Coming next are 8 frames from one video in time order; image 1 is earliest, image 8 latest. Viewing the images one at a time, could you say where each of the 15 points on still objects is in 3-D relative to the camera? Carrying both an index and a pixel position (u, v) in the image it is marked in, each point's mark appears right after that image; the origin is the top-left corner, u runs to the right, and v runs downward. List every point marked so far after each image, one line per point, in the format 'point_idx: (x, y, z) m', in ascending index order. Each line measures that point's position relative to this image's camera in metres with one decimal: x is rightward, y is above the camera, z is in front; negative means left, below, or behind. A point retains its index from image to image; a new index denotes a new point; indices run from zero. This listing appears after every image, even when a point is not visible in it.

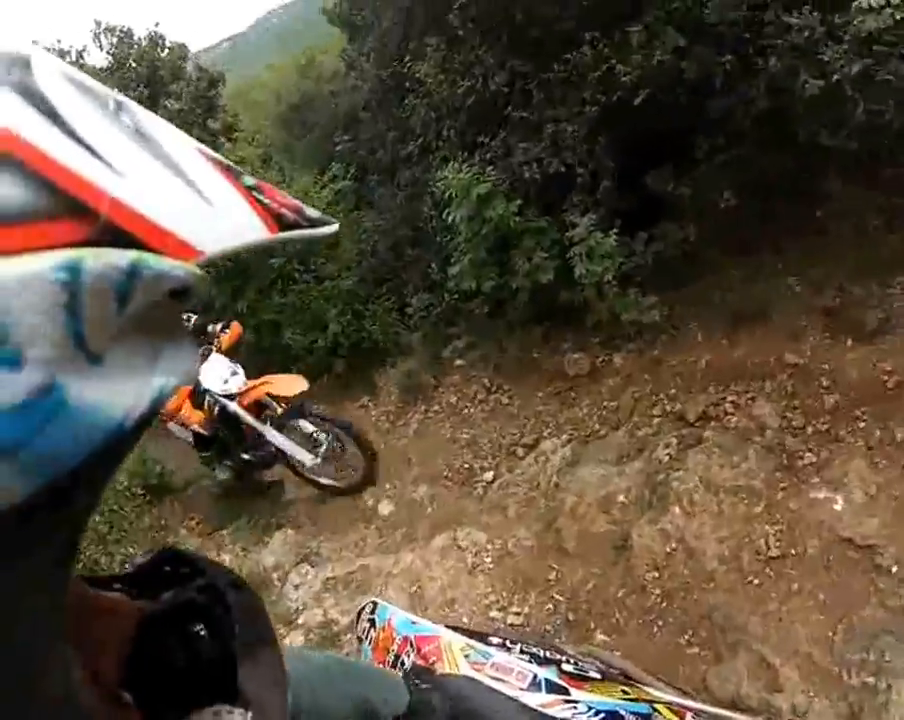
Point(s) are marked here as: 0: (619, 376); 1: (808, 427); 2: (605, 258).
0: (+0.8, -0.1, +5.1) m
1: (+1.2, -0.3, +4.1) m
2: (+0.7, +0.4, +5.0) m
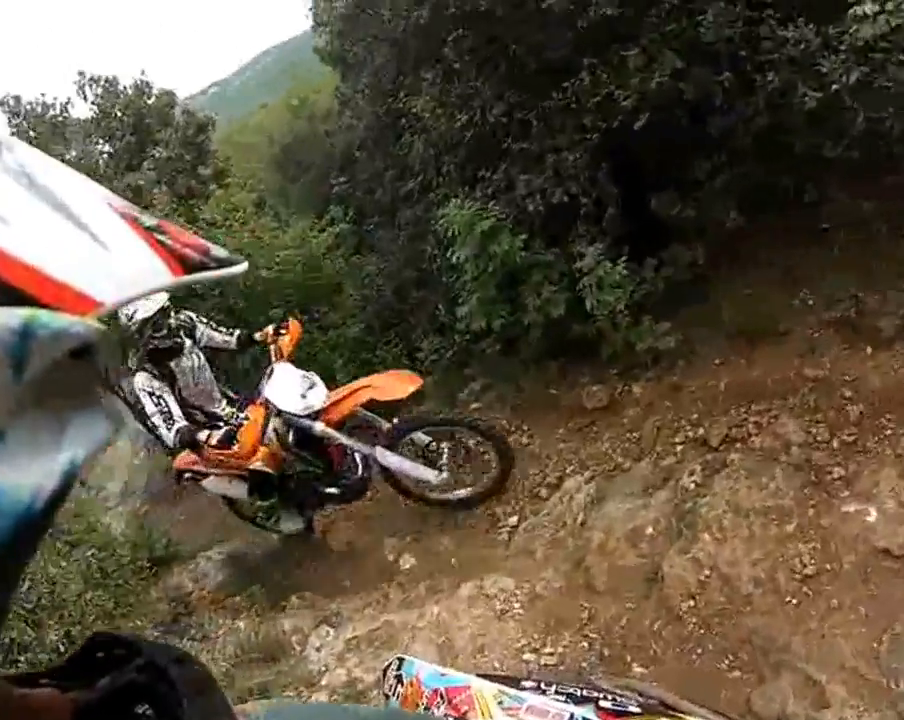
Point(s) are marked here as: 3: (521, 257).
0: (+0.8, -0.2, +5.1) m
1: (+1.3, -0.3, +4.0) m
2: (+0.7, +0.3, +5.0) m
3: (+0.3, +0.5, +5.1) m
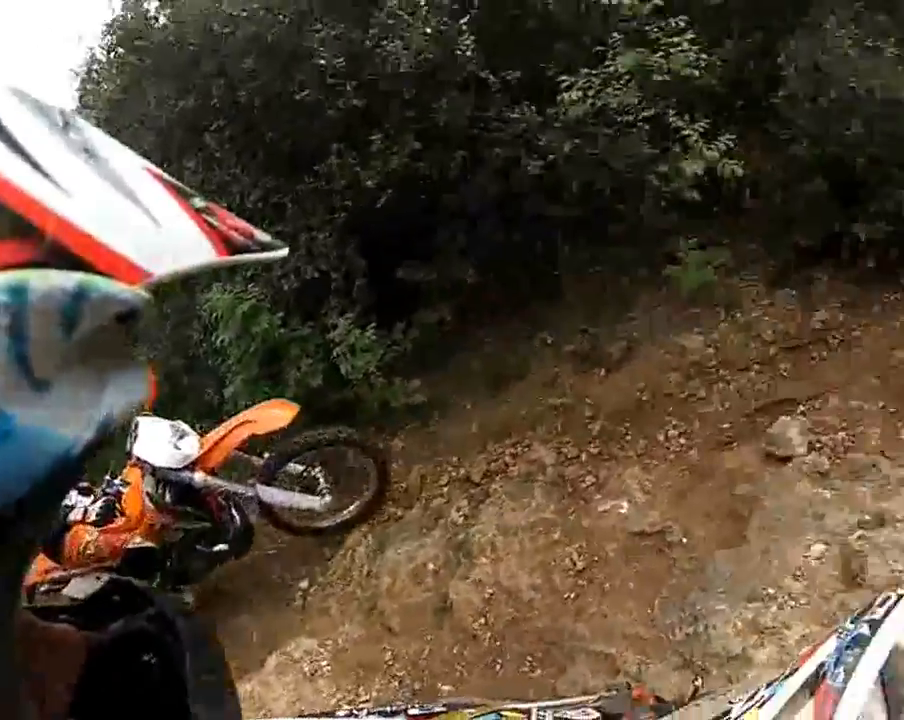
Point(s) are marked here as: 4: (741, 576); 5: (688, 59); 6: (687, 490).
0: (-0.2, -0.5, +5.7) m
1: (+0.5, -0.4, +4.8) m
2: (-0.4, 0.0, +5.6) m
3: (-0.8, +0.1, +5.6) m
4: (+1.0, -0.8, +4.0) m
5: (+0.8, +1.1, +4.1) m
6: (+0.9, -0.5, +4.3) m
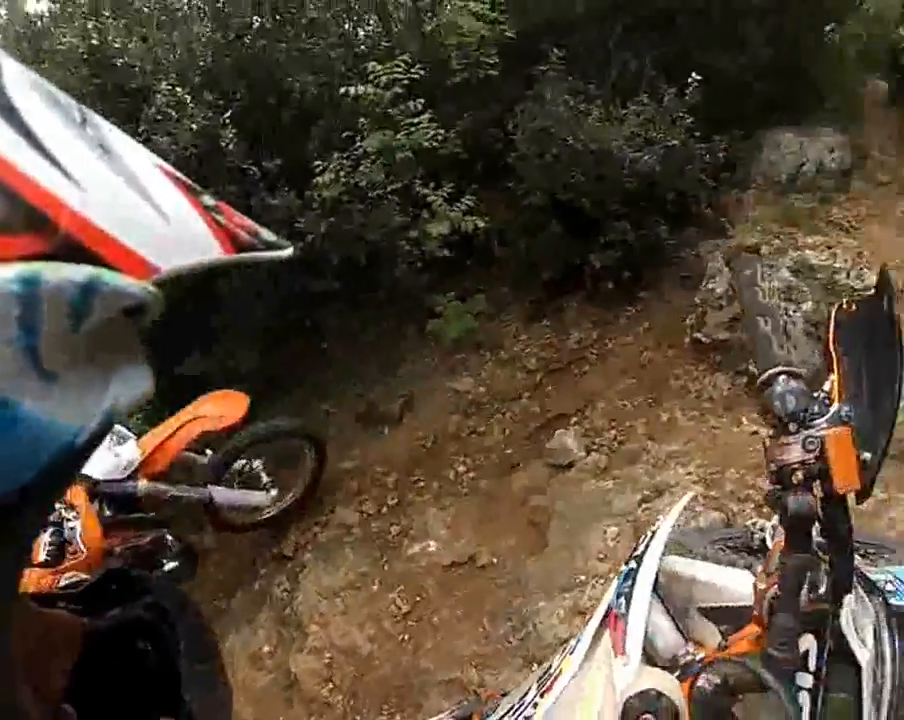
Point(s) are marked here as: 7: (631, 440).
0: (-1.3, -1.0, +5.8) m
1: (-0.3, -0.7, +5.1) m
2: (-1.5, -0.5, +5.7) m
3: (-1.9, -0.5, +5.6) m
4: (+0.4, -0.9, +4.5) m
5: (-0.1, +1.0, +4.8) m
6: (+0.2, -0.7, +4.8) m
7: (+0.7, -0.3, +4.7) m
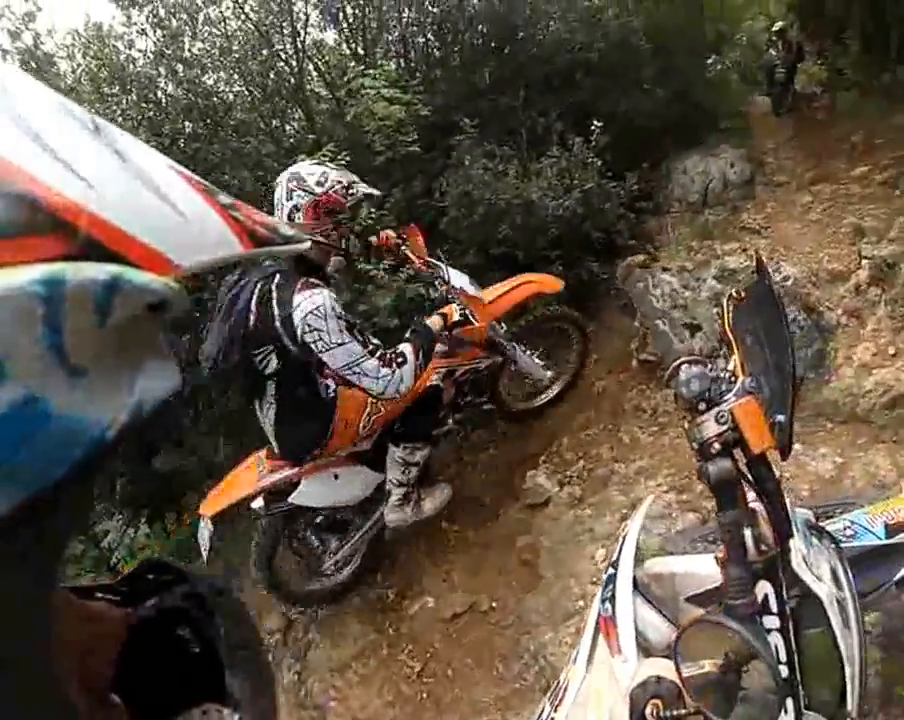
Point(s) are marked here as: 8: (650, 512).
0: (-1.3, -1.6, +5.8) m
1: (-0.3, -1.0, +5.3) m
2: (-1.5, -1.1, +5.8) m
3: (-2.0, -1.1, +5.7) m
4: (+0.4, -1.0, +4.7) m
5: (-0.4, +0.7, +5.2) m
6: (+0.1, -0.9, +5.0) m
7: (+0.7, -0.5, +5.0) m
8: (+0.8, -0.6, +4.7) m
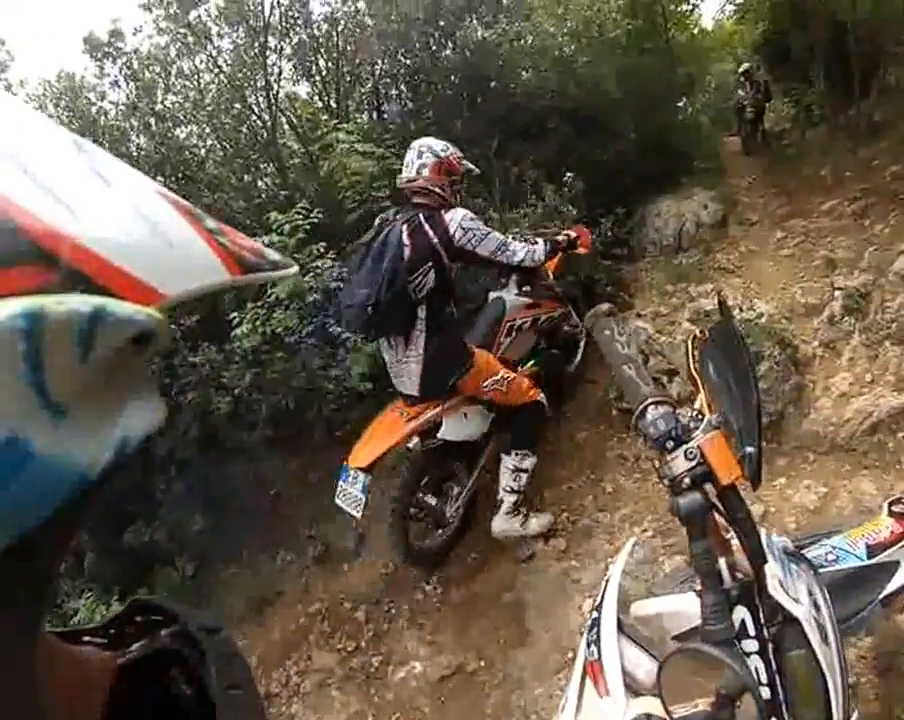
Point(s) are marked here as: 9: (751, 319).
0: (-1.3, -1.9, +5.6) m
1: (-0.4, -1.3, +5.1) m
2: (-1.6, -1.5, +5.6) m
3: (-2.0, -1.5, +5.4) m
4: (+0.3, -1.2, +4.6) m
5: (-0.5, +0.4, +5.1) m
6: (+0.1, -1.1, +4.8) m
7: (+0.6, -0.7, +4.9) m
8: (+0.7, -0.8, +4.6) m
9: (+1.3, +0.2, +4.8) m
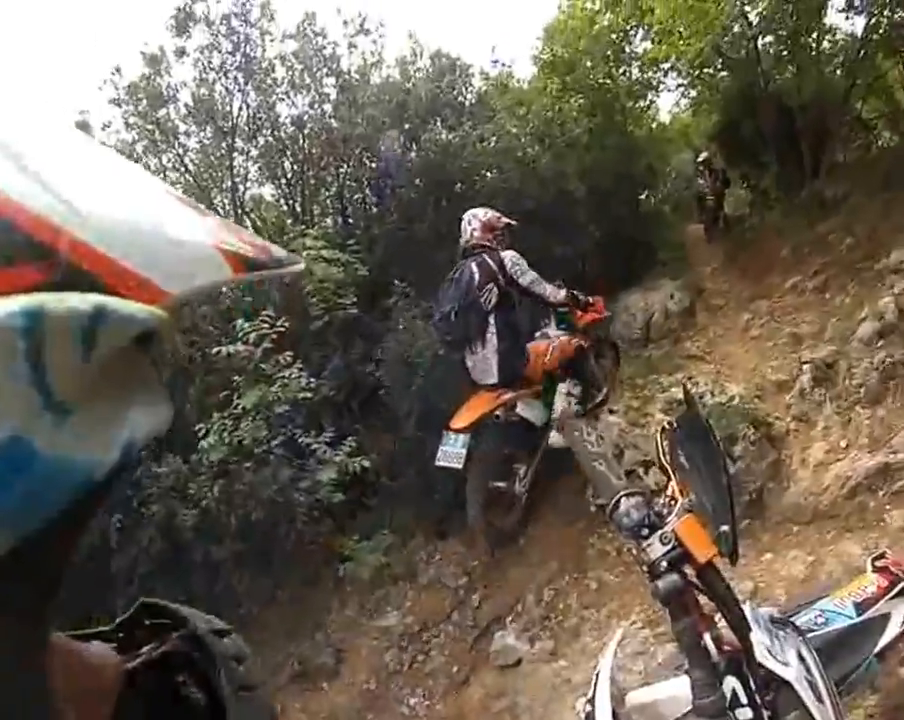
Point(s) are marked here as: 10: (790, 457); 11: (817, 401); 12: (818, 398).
0: (-1.4, -2.5, +5.1) m
1: (-0.5, -1.8, +4.8) m
2: (-1.7, -2.1, +5.1) m
3: (-2.1, -2.1, +4.9) m
4: (+0.3, -1.5, +4.3) m
5: (-0.7, -0.1, +5.1) m
6: (0.0, -1.5, +4.6) m
7: (+0.5, -1.1, +4.8) m
8: (+0.7, -1.1, +4.5) m
9: (+1.2, -0.2, +4.9) m
10: (+1.4, -0.4, +4.6) m
11: (+1.5, -0.2, +4.8) m
12: (+1.5, -0.2, +4.7) m
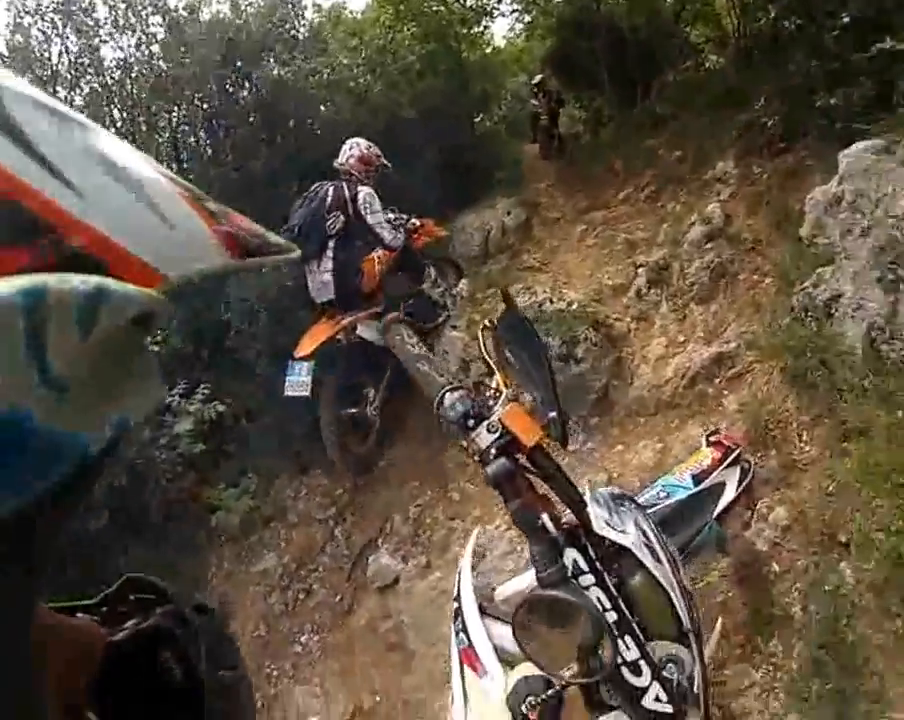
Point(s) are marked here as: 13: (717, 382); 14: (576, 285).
0: (-1.8, -2.3, +4.9) m
1: (-0.9, -1.5, +4.8) m
2: (-2.2, -2.0, +4.8) m
3: (-2.5, -2.0, +4.5) m
4: (0.0, -1.3, +4.6) m
5: (-1.3, +0.1, +4.8) m
6: (-0.4, -1.3, +4.8) m
7: (-0.1, -0.7, +5.0) m
8: (+0.2, -0.8, +4.8) m
9: (+0.5, +0.2, +5.2) m
10: (+0.8, 0.0, +5.0) m
11: (+0.9, +0.2, +5.2) m
12: (+0.9, +0.3, +5.2) m
13: (+1.1, -0.1, +4.8) m
14: (+0.5, +0.3, +5.4) m
